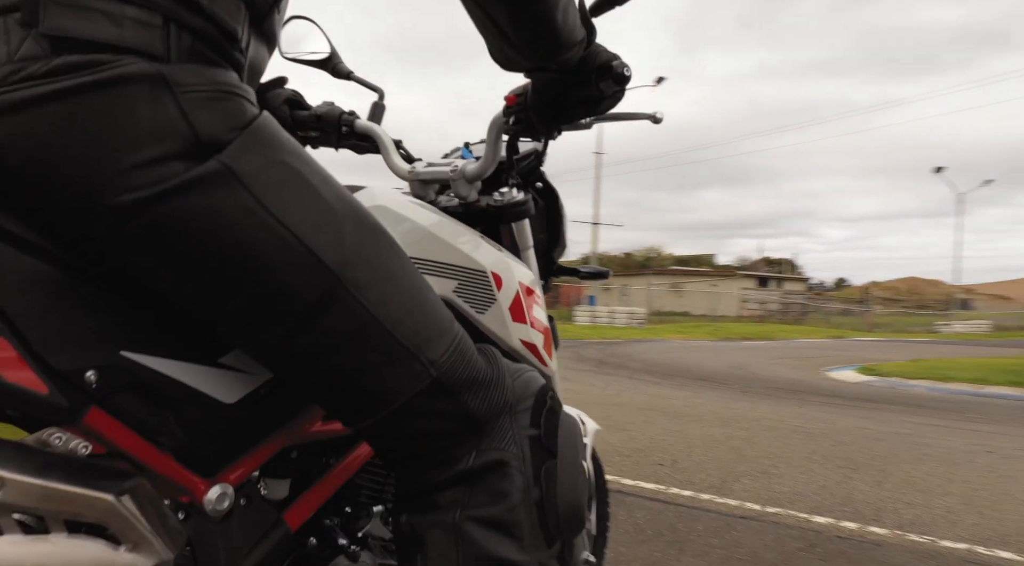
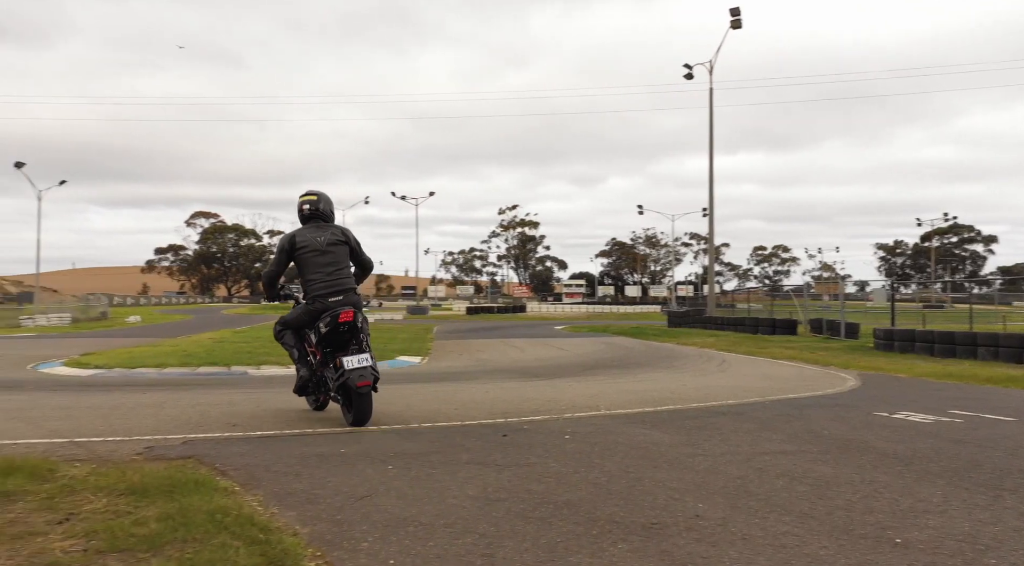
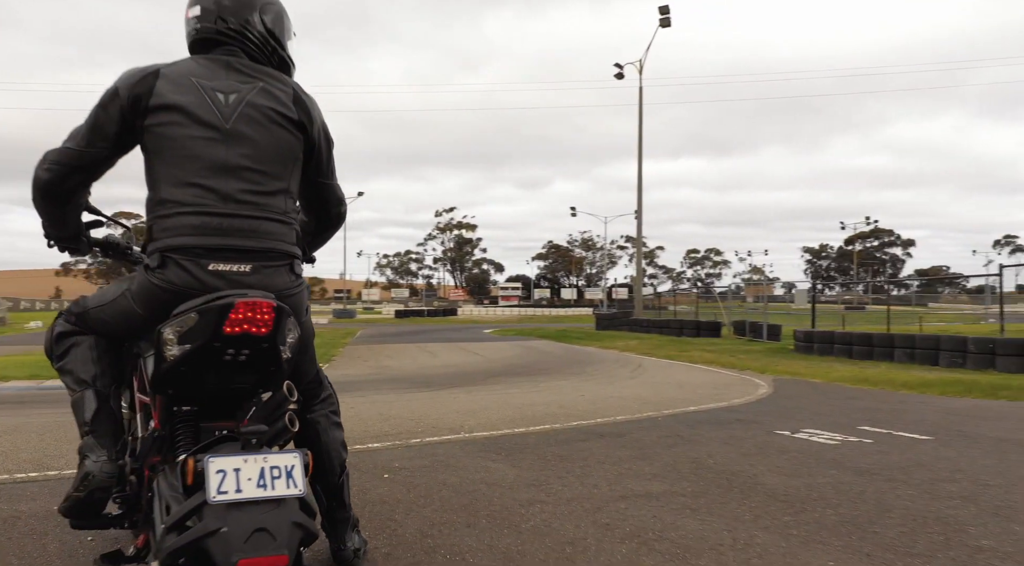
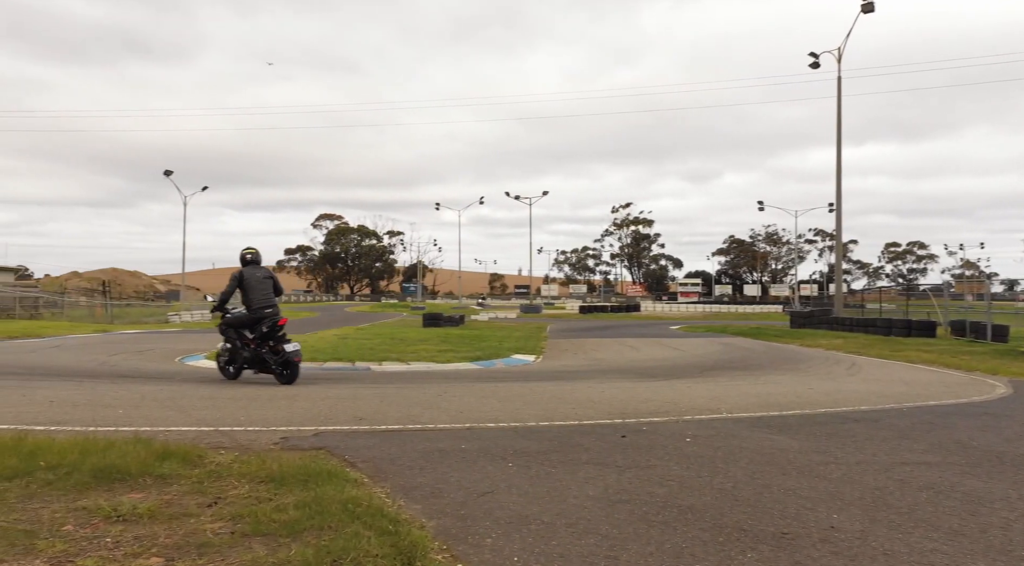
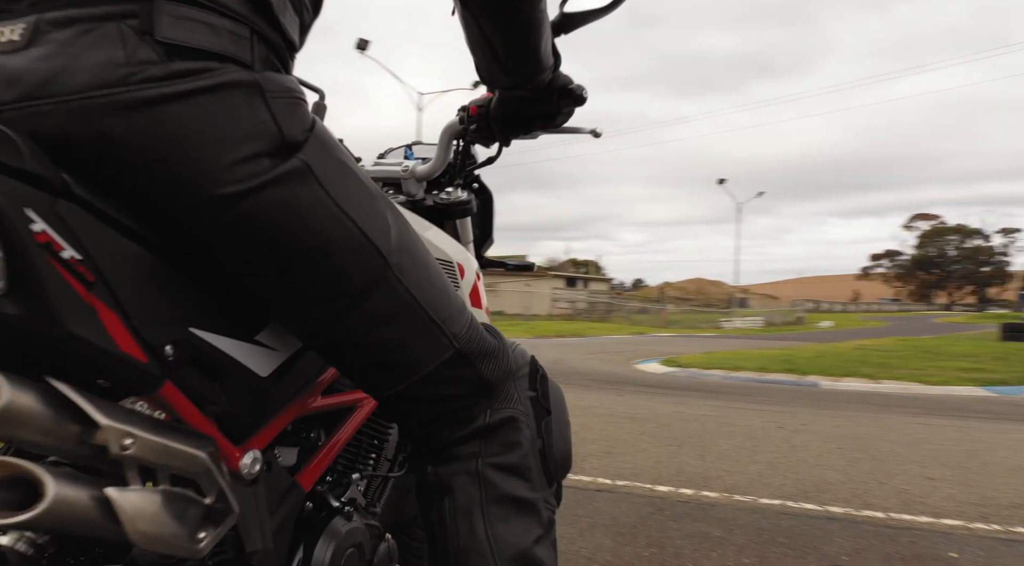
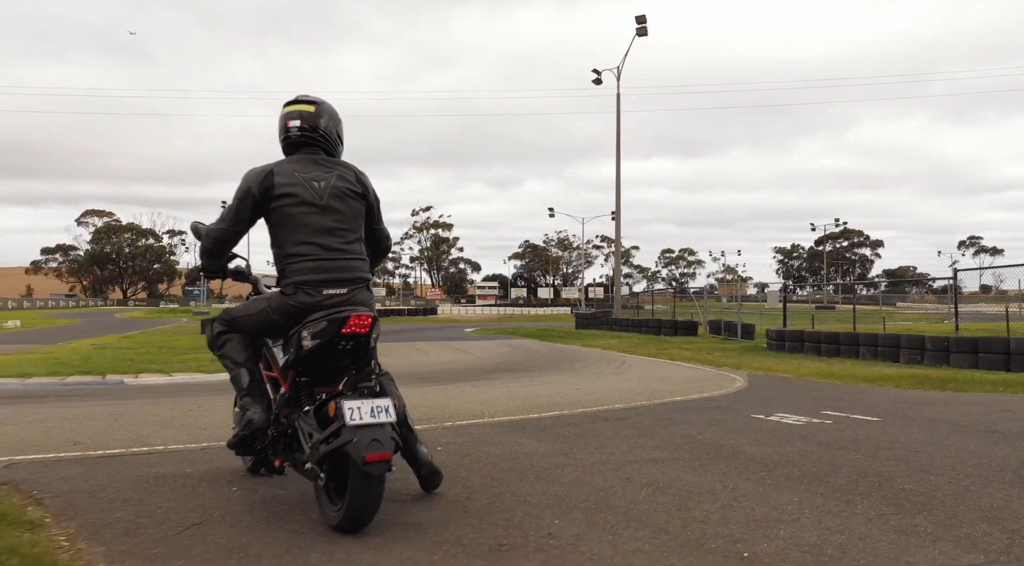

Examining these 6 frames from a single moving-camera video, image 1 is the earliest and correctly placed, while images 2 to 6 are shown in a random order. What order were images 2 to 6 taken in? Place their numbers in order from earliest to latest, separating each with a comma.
5, 3, 6, 2, 4
